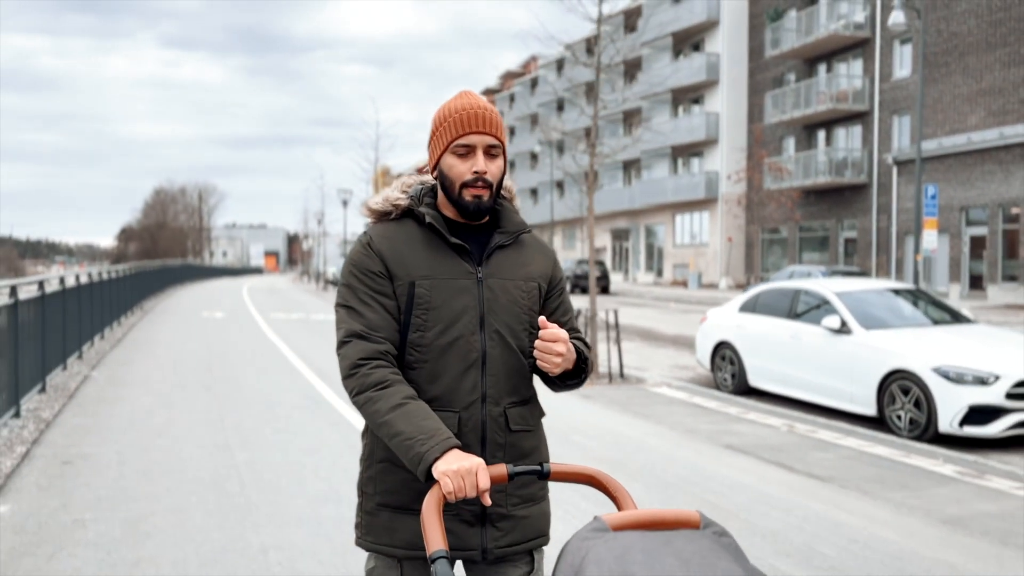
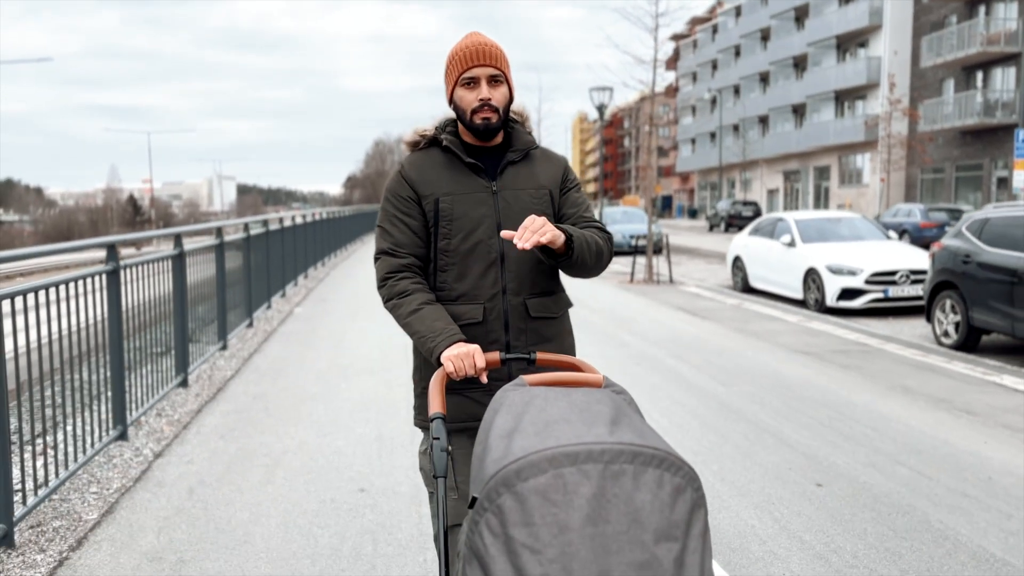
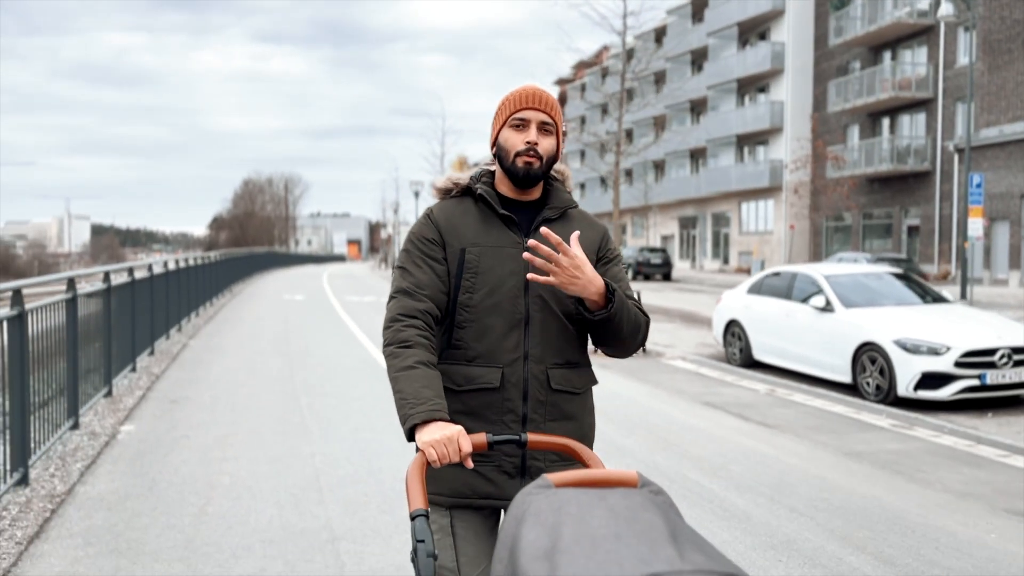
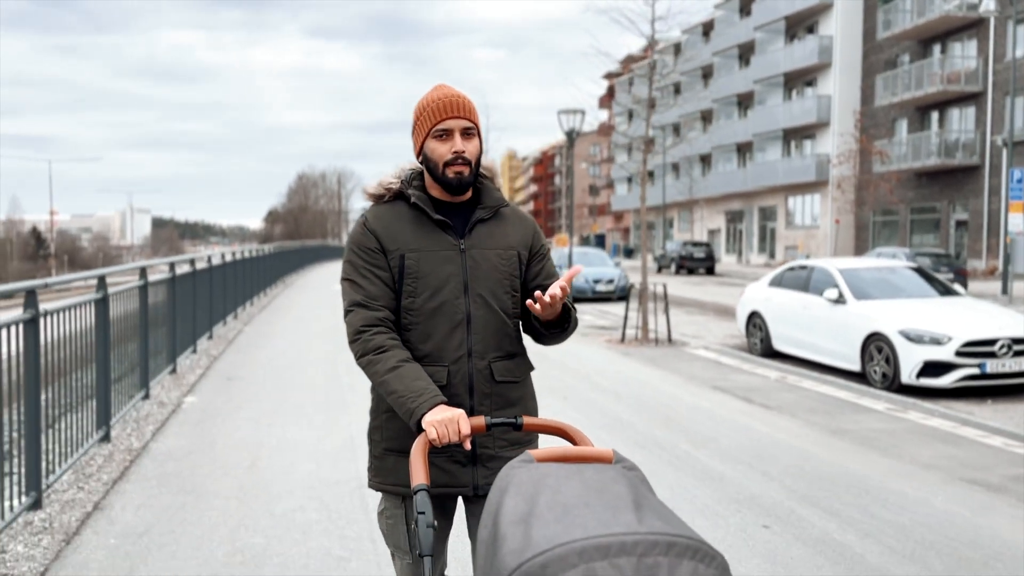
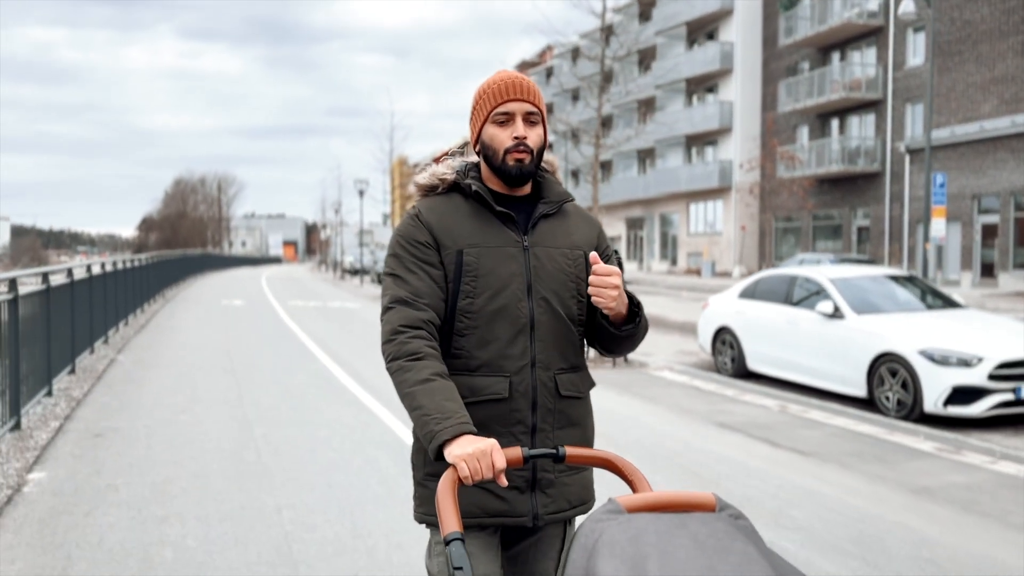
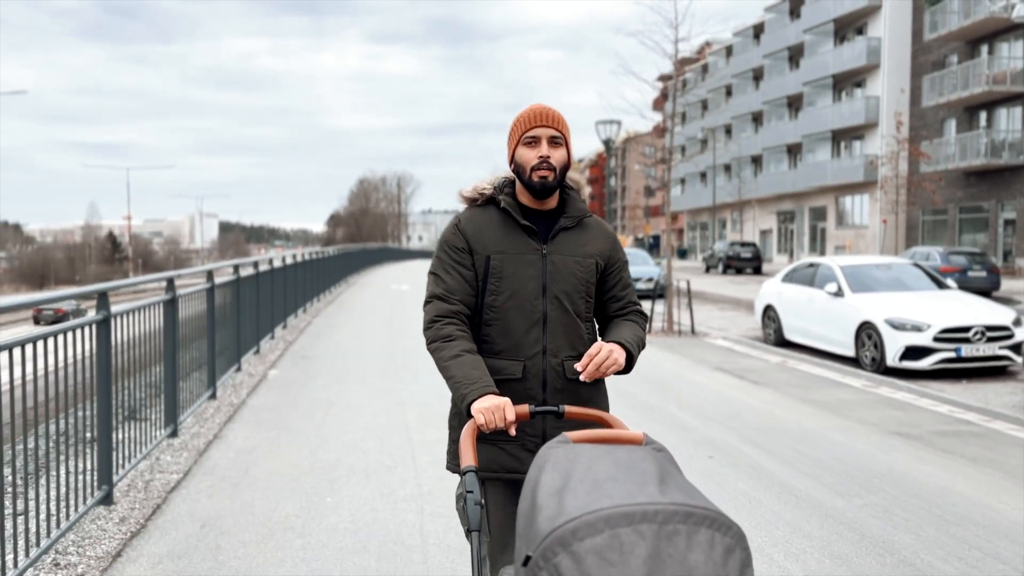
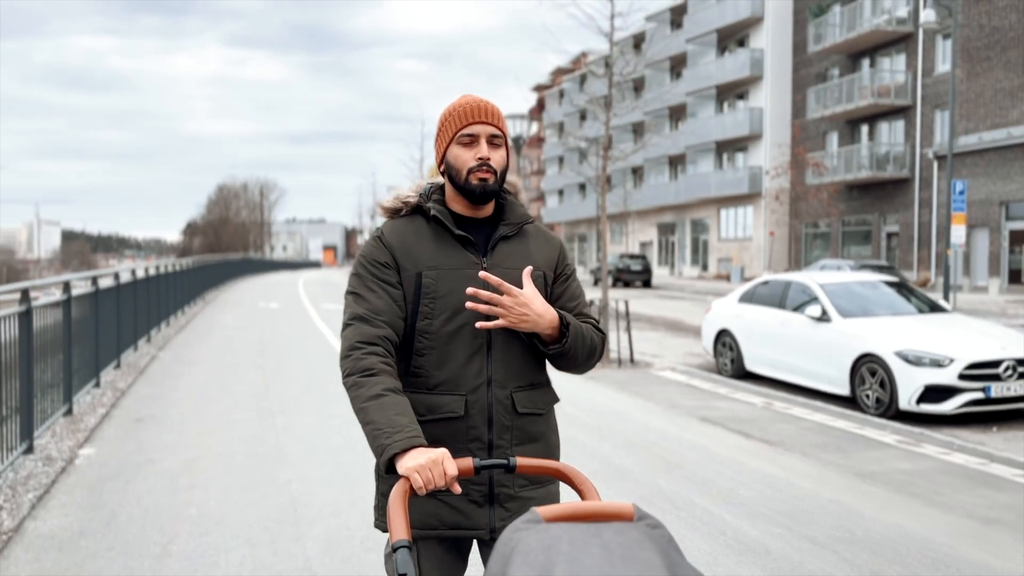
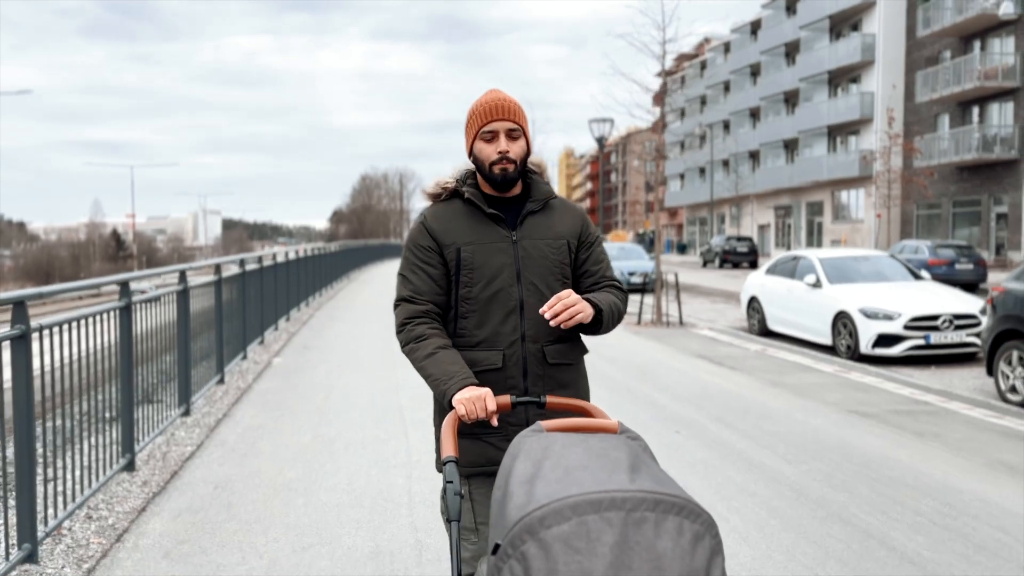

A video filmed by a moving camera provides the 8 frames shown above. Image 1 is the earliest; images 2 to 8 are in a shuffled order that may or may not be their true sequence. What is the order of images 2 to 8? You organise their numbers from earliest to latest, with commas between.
5, 7, 3, 4, 6, 8, 2
